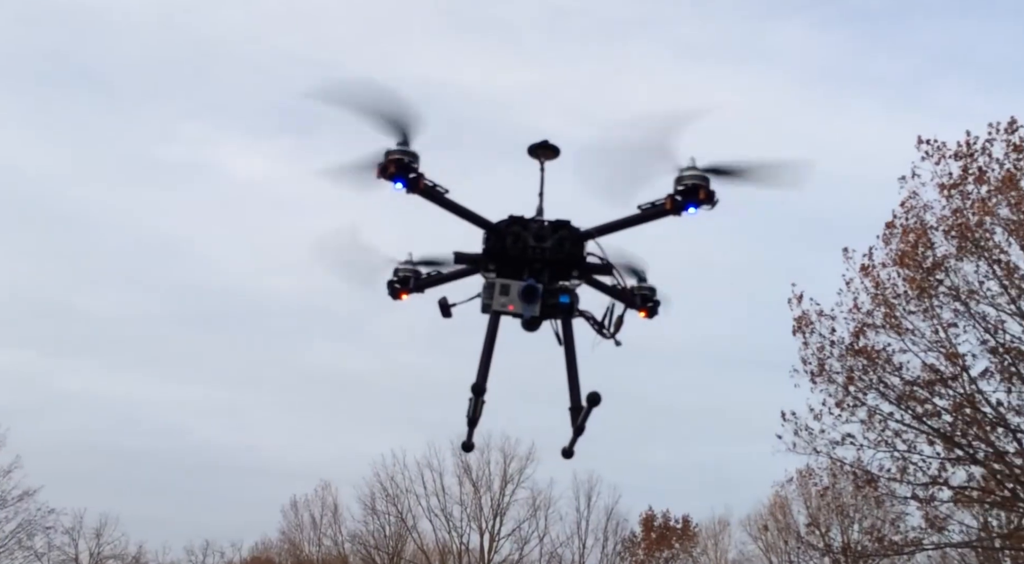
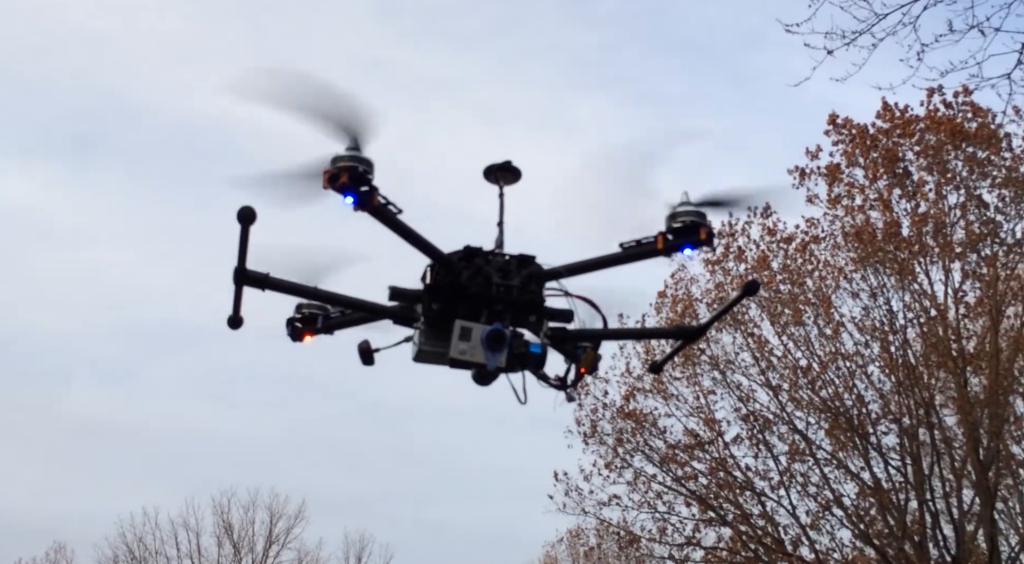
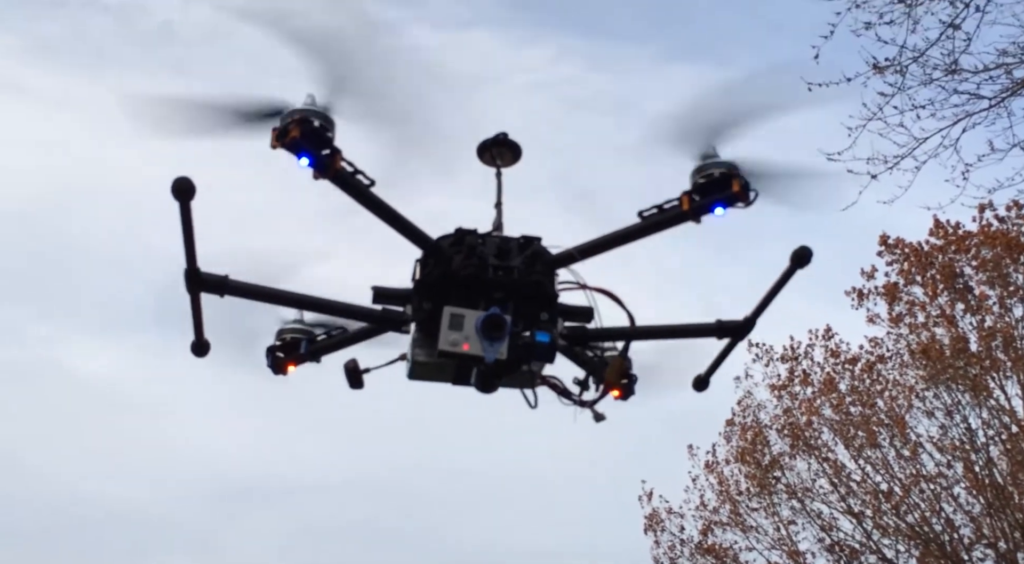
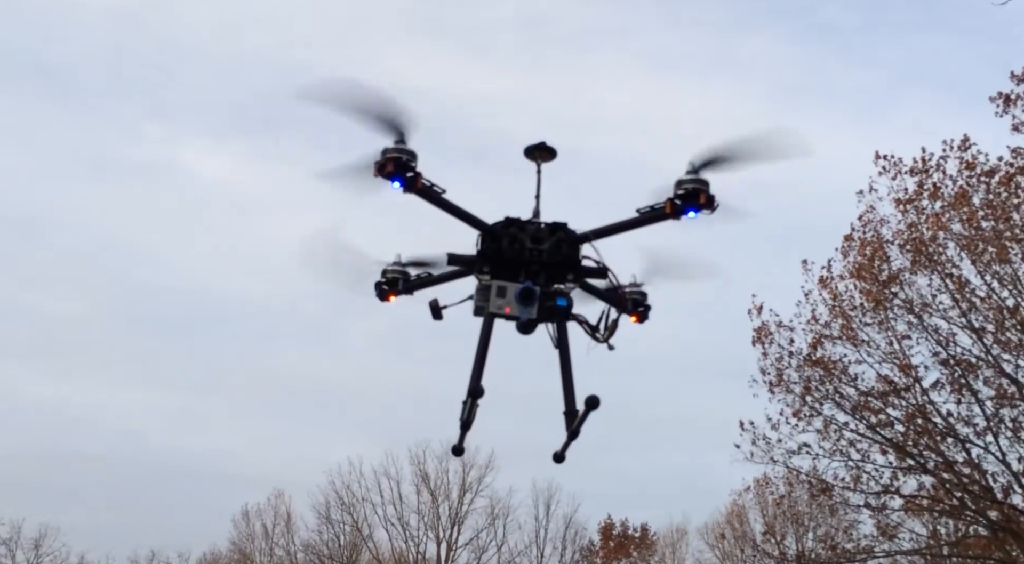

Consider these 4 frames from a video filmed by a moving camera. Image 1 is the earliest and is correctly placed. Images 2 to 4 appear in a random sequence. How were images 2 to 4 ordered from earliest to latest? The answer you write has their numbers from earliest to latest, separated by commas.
4, 2, 3
